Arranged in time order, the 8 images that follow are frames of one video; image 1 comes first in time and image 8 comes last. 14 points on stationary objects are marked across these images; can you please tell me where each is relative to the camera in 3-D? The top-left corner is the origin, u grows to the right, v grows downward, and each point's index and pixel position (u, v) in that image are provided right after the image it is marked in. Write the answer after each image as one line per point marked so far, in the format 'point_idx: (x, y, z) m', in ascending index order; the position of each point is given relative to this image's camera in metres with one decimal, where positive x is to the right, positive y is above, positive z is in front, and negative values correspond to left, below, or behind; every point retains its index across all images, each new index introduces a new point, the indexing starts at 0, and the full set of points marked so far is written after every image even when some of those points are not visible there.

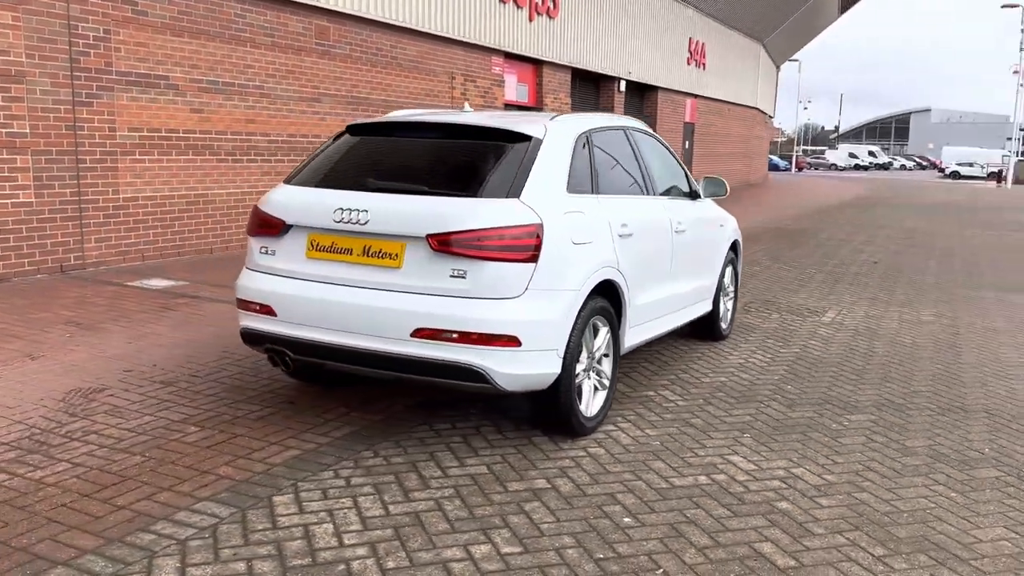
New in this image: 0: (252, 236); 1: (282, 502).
0: (-1.3, +0.2, +4.3) m
1: (-0.9, -0.8, +3.4) m
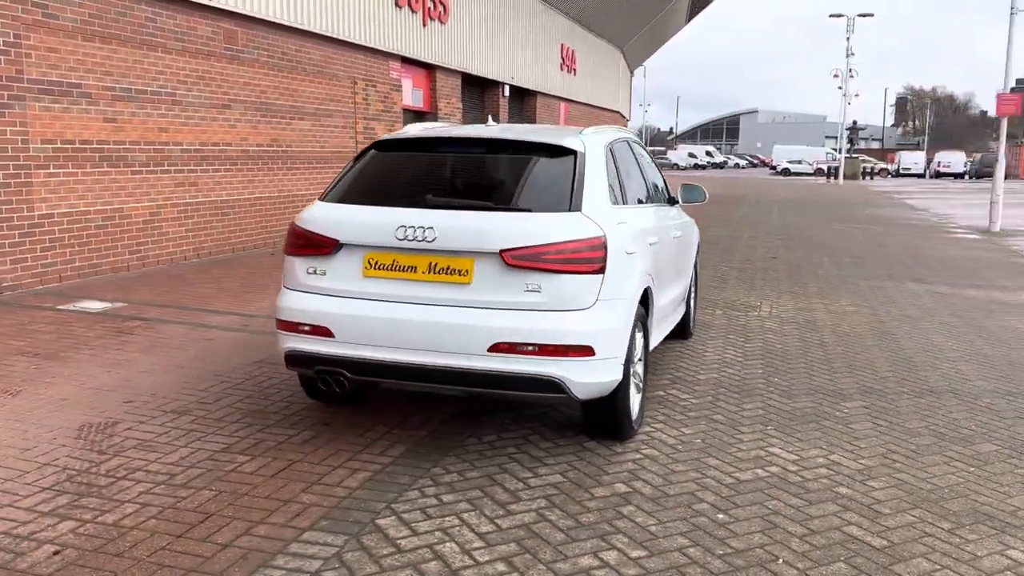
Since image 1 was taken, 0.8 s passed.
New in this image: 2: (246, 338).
0: (-1.0, +0.1, +4.2) m
1: (-0.5, -0.9, +3.4) m
2: (-2.0, -0.4, +6.5) m
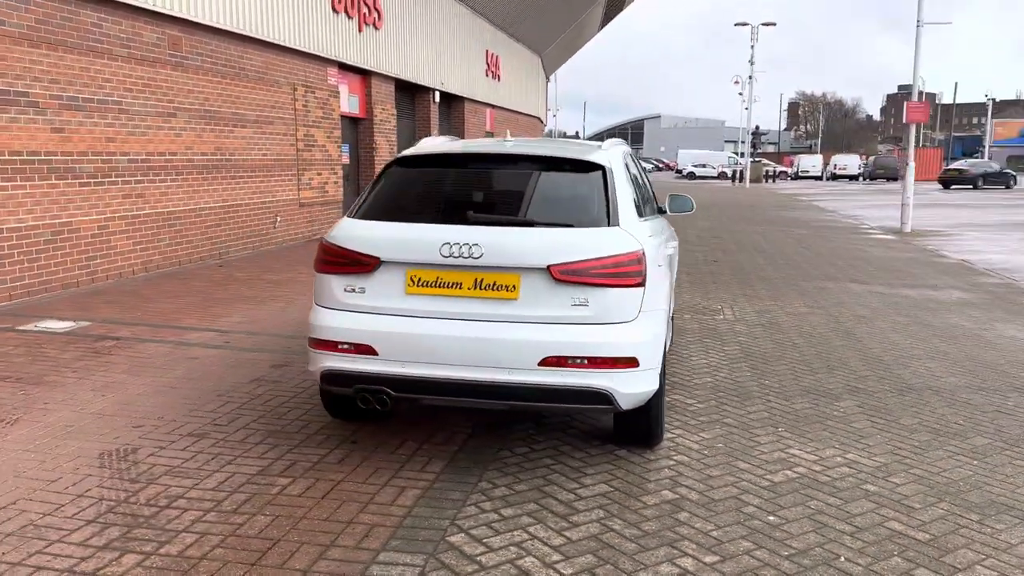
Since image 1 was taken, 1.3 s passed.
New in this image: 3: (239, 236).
0: (-0.9, +0.1, +4.1) m
1: (-0.2, -1.0, +3.4) m
2: (-2.0, -0.5, +6.4) m
3: (-3.8, +0.7, +12.2) m
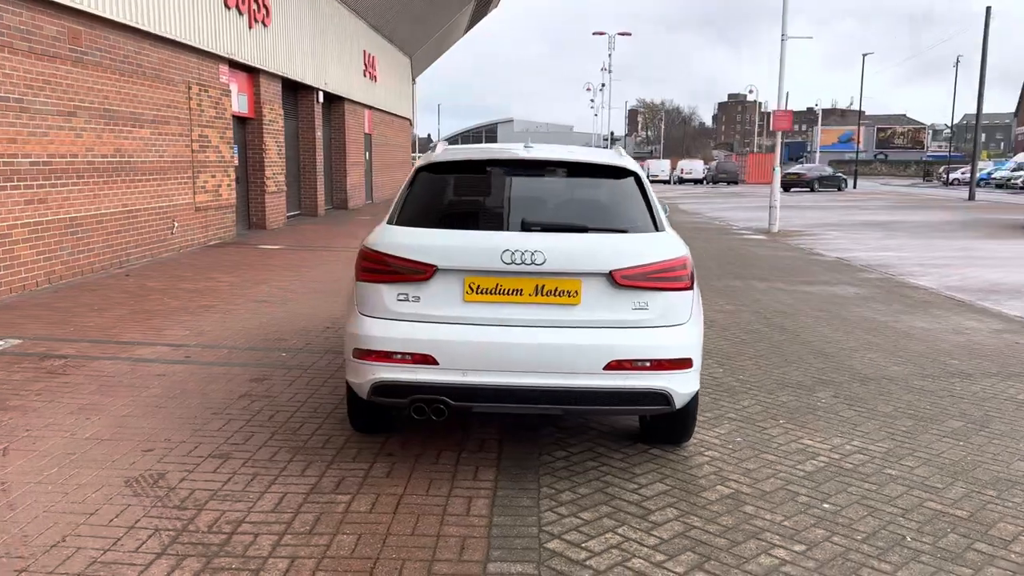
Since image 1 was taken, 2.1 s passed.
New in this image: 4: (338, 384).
0: (-0.6, 0.0, +4.0) m
1: (+0.2, -1.0, +3.4) m
2: (-2.1, -0.6, +6.0) m
3: (-4.9, +0.6, +11.5) m
4: (-1.1, -0.6, +5.7) m
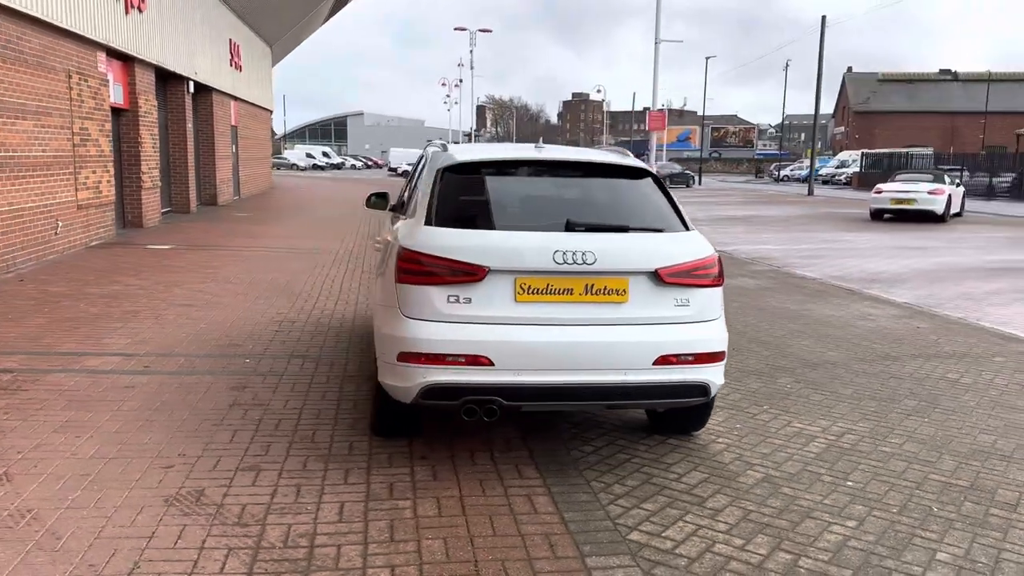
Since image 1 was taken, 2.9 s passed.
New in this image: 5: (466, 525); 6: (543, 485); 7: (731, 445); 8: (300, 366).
0: (-0.4, 0.0, +4.0) m
1: (+0.5, -1.0, +3.5) m
2: (-2.2, -0.6, +5.7) m
3: (-5.9, +0.5, +10.6) m
4: (-1.2, -0.7, +5.6) m
5: (-0.2, -1.0, +3.6) m
6: (+0.1, -0.9, +4.0) m
7: (+1.2, -0.9, +4.7) m
8: (-1.5, -0.6, +6.2) m
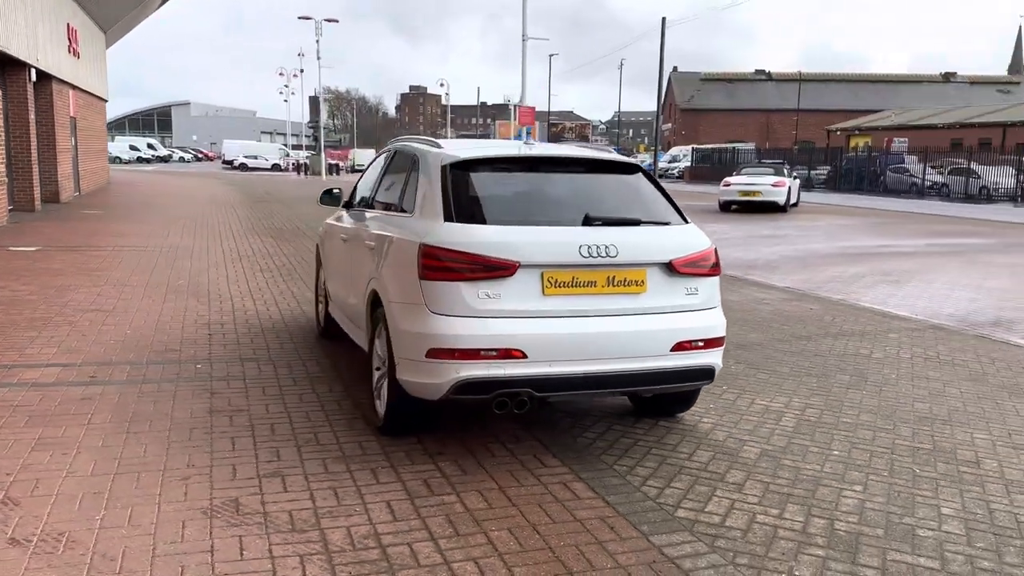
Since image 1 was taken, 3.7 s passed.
0: (-0.3, 0.0, +4.0) m
1: (+0.8, -1.0, +3.7) m
2: (-2.3, -0.6, +5.4) m
3: (-6.9, +0.4, +9.5) m
4: (-1.3, -0.6, +5.5) m
5: (0.0, -0.9, +3.7) m
6: (+0.3, -0.9, +4.2) m
7: (+1.2, -0.8, +5.1) m
8: (-1.7, -0.6, +6.0) m
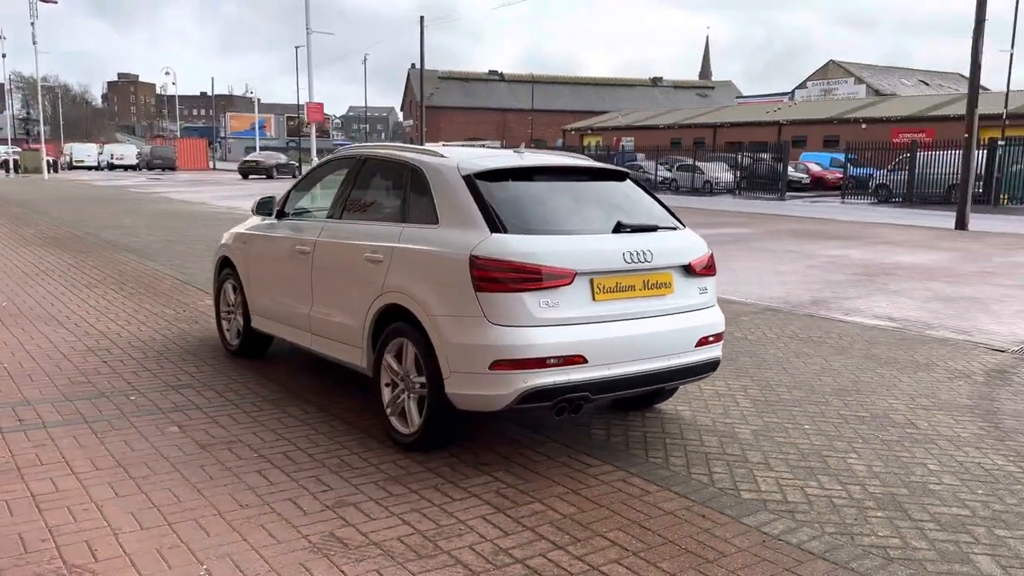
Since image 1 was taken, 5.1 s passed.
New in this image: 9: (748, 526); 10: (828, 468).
0: (0.0, 0.0, +4.0) m
1: (+1.1, -1.0, +4.1) m
2: (-2.3, -0.8, +4.7) m
3: (-7.9, +0.1, +7.3) m
4: (-1.4, -0.7, +5.1) m
5: (+0.5, -1.0, +3.8) m
6: (+0.5, -0.9, +4.4) m
7: (+1.1, -0.8, +5.5) m
8: (-2.0, -0.7, +5.5) m
9: (+1.0, -1.0, +3.7) m
10: (+1.6, -0.9, +4.5) m
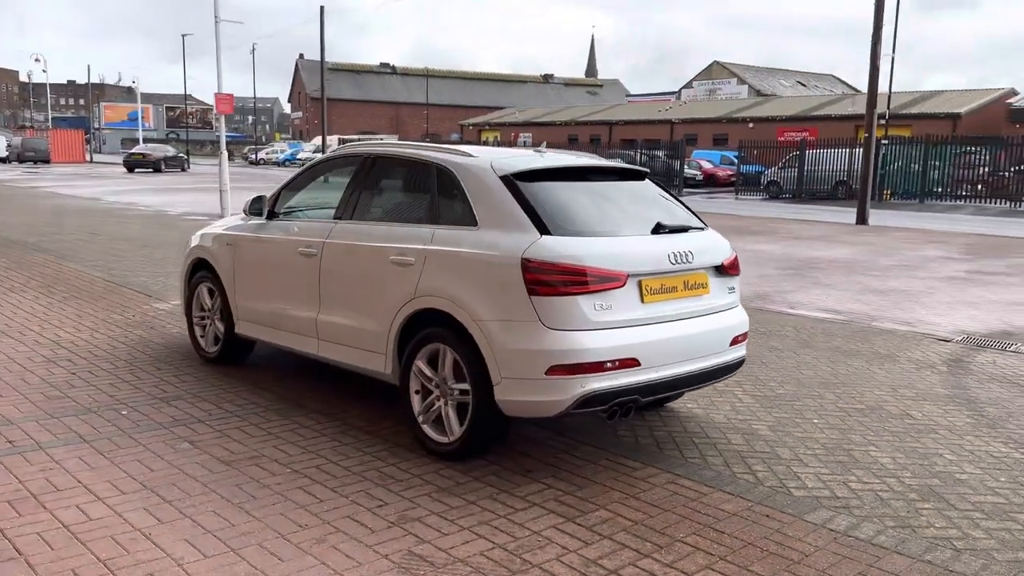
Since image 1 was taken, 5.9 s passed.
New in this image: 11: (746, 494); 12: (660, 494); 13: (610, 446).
0: (+0.3, 0.0, +4.0) m
1: (+1.4, -1.0, +4.2) m
2: (-2.1, -0.8, +4.3) m
3: (-8.0, 0.0, +6.2) m
4: (-1.2, -0.8, +4.9) m
5: (+0.7, -1.0, +3.8) m
6: (+0.7, -0.9, +4.4) m
7: (+1.2, -0.8, +5.5) m
8: (-1.9, -0.7, +5.2) m
9: (+1.3, -1.0, +3.8) m
10: (+1.8, -0.9, +4.6) m
11: (+1.1, -1.0, +4.1) m
12: (+0.7, -1.0, +4.0) m
13: (+0.5, -0.8, +4.7) m
